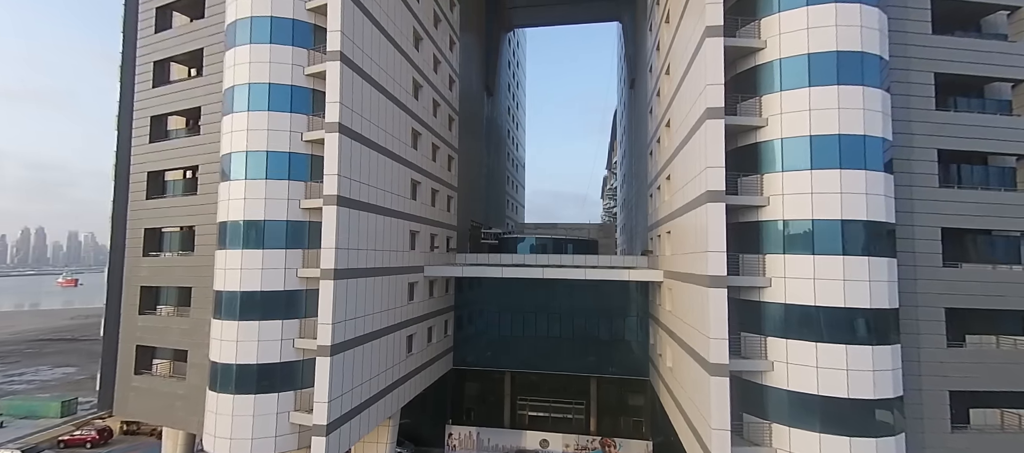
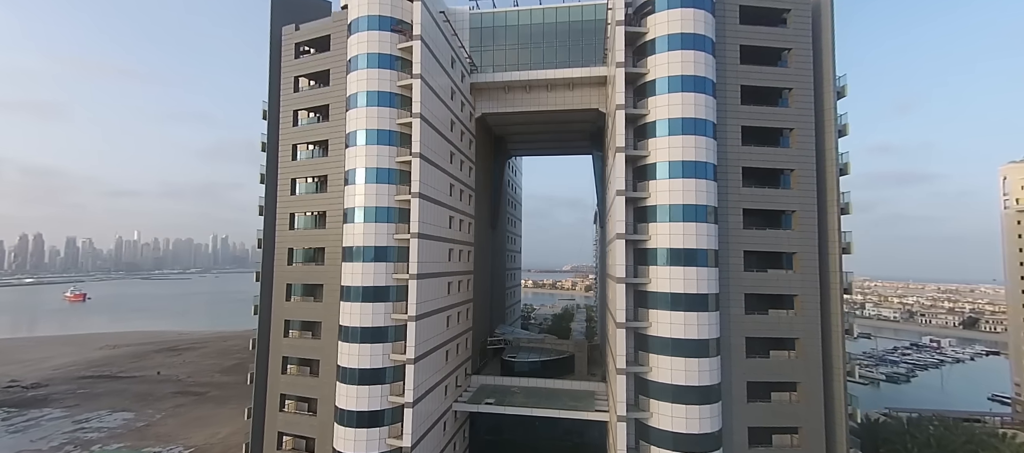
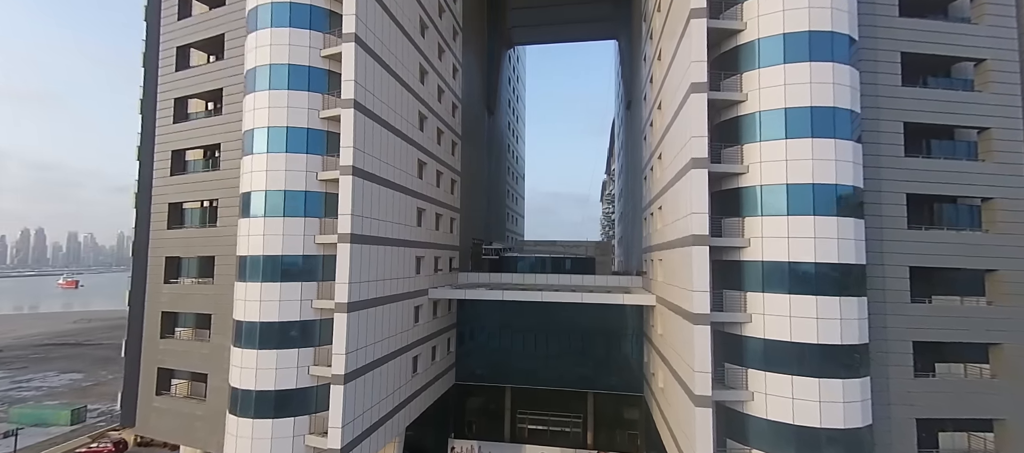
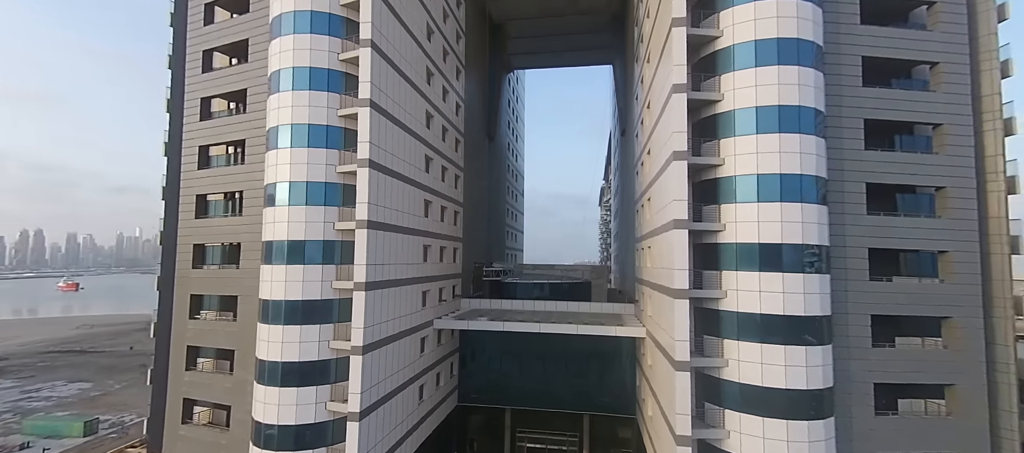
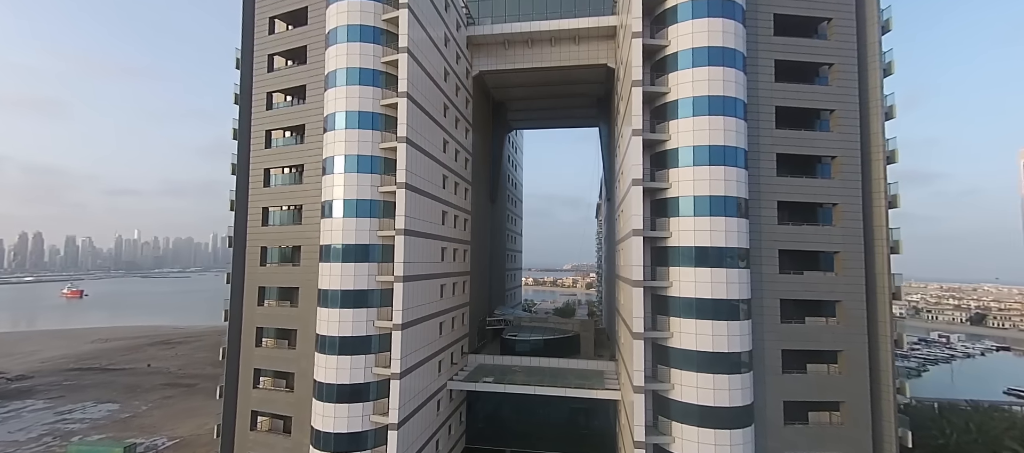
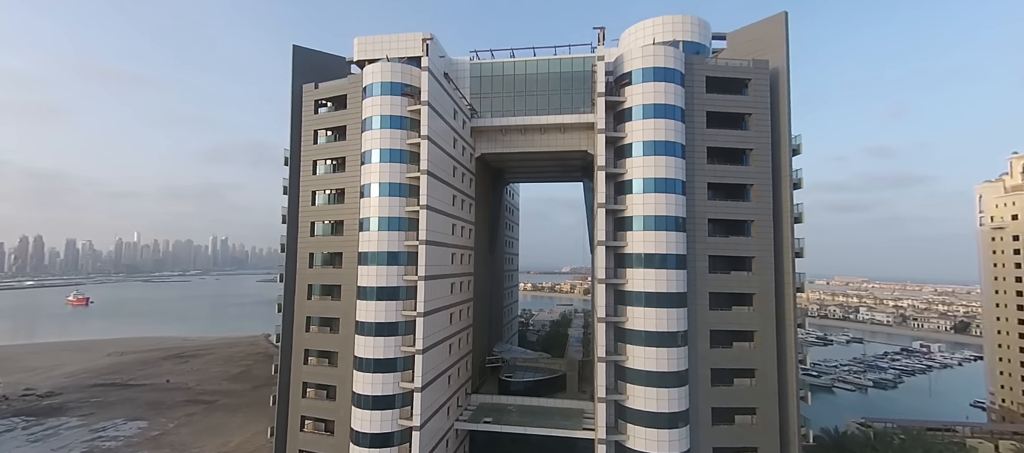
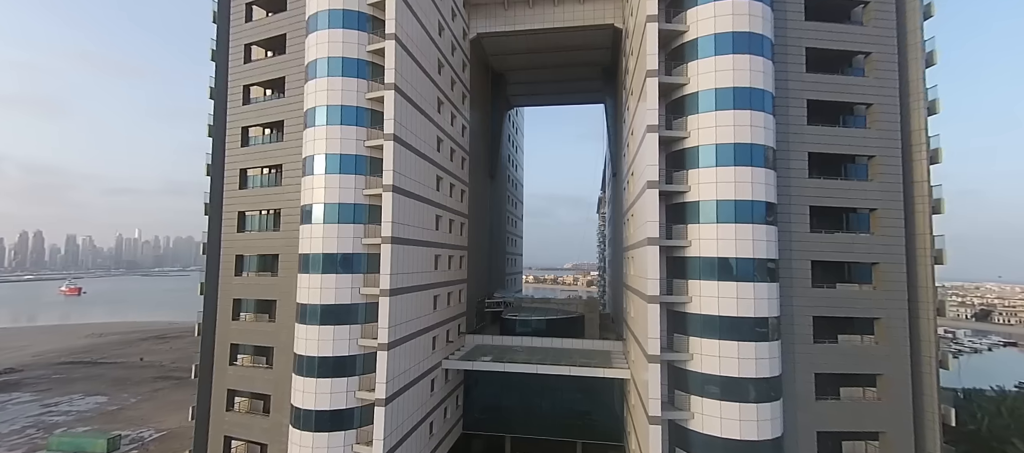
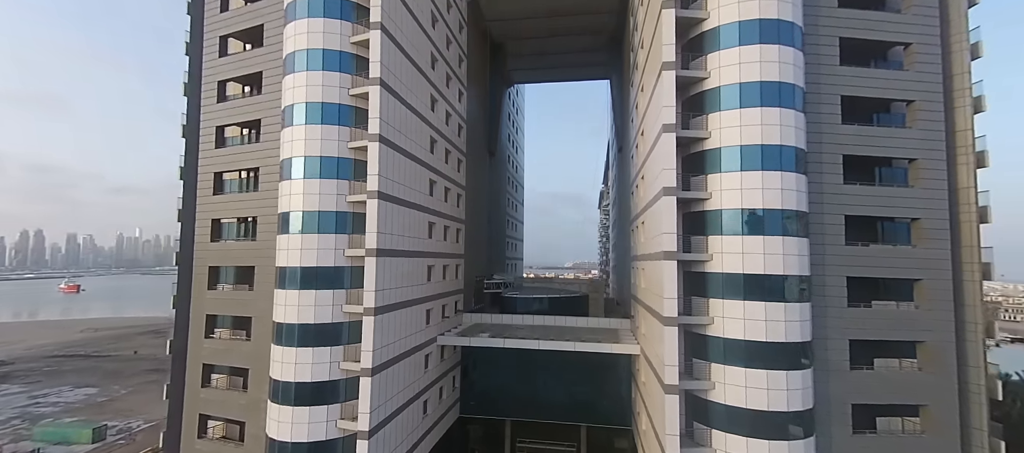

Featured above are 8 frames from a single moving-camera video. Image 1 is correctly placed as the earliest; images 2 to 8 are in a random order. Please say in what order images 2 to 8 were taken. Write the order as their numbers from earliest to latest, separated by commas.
3, 4, 8, 7, 5, 2, 6
